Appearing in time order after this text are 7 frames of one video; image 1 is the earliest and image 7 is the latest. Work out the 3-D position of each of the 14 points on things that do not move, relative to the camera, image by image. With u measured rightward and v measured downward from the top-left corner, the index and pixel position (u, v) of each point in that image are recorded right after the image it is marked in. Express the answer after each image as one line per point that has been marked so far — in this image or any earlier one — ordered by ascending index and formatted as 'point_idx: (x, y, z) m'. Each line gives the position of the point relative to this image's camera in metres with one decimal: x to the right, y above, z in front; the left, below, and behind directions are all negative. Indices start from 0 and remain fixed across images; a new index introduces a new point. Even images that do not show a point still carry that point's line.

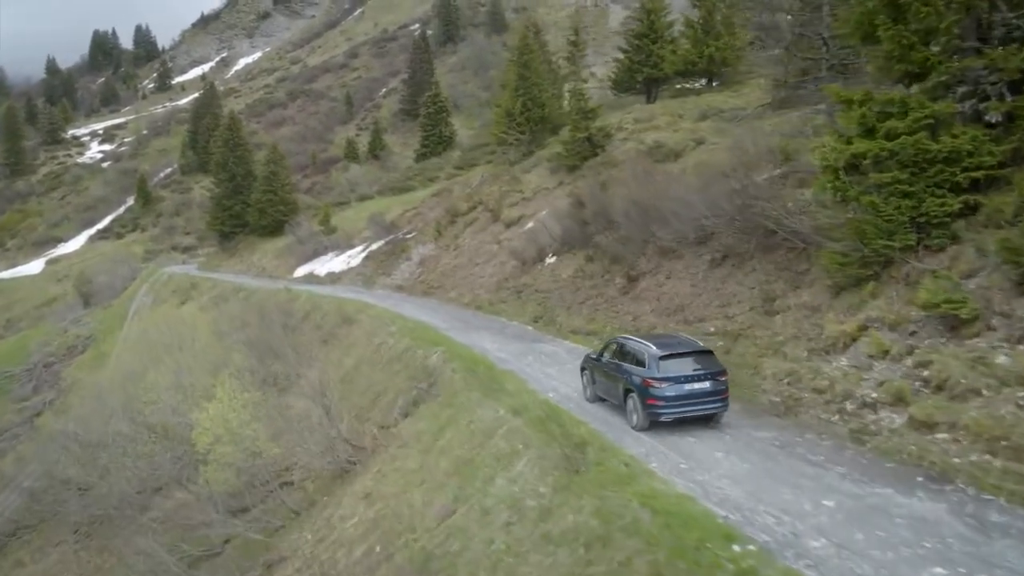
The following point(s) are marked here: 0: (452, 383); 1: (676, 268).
0: (-1.1, -1.9, +16.2) m
1: (+4.0, +0.5, +19.7) m
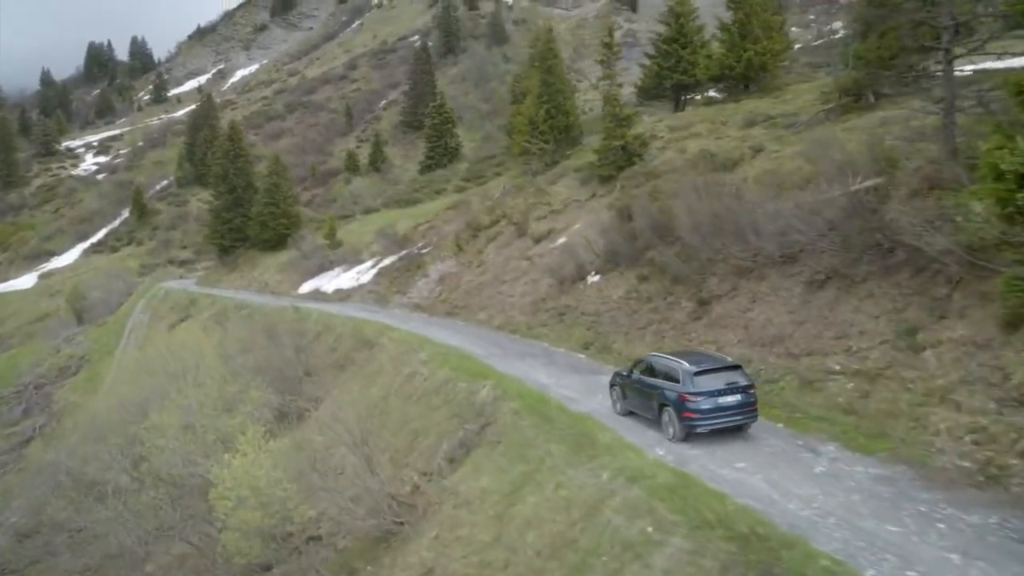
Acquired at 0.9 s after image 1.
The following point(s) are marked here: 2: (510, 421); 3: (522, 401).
0: (+0.1, -2.4, +13.6) m
1: (+5.2, 0.0, +17.2) m
2: (0.0, -2.4, +14.5) m
3: (+0.3, -2.1, +15.3) m
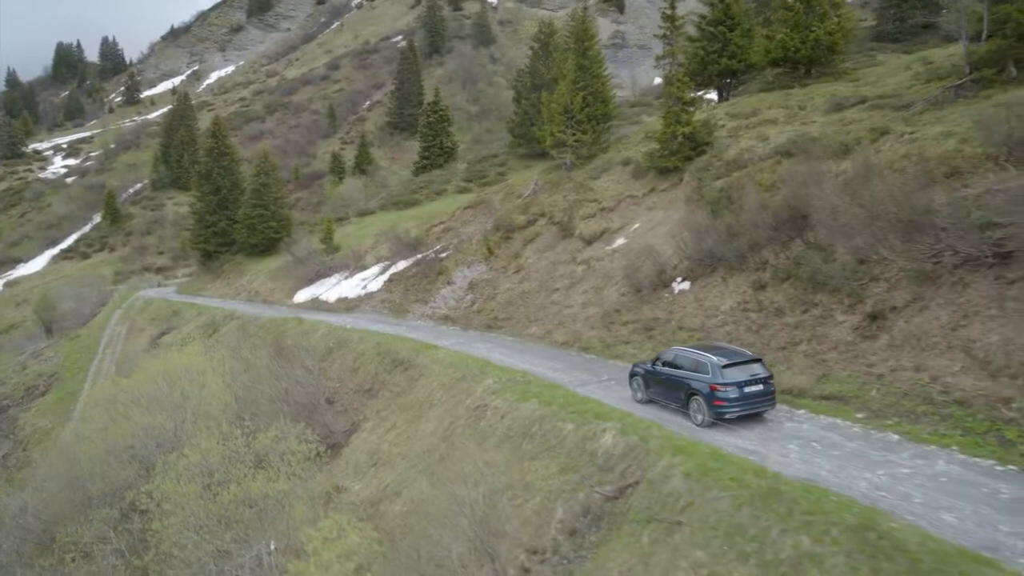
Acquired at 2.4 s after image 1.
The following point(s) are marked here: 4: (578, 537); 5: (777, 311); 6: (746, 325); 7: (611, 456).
0: (+2.3, -2.5, +9.4) m
1: (+7.3, -0.2, +13.1) m
2: (+2.1, -2.5, +10.2) m
3: (+2.4, -2.3, +11.0) m
4: (+0.9, -3.5, +11.5) m
5: (+5.5, -0.5, +16.8) m
6: (+4.9, -0.8, +17.2) m
7: (+1.5, -2.5, +12.4) m
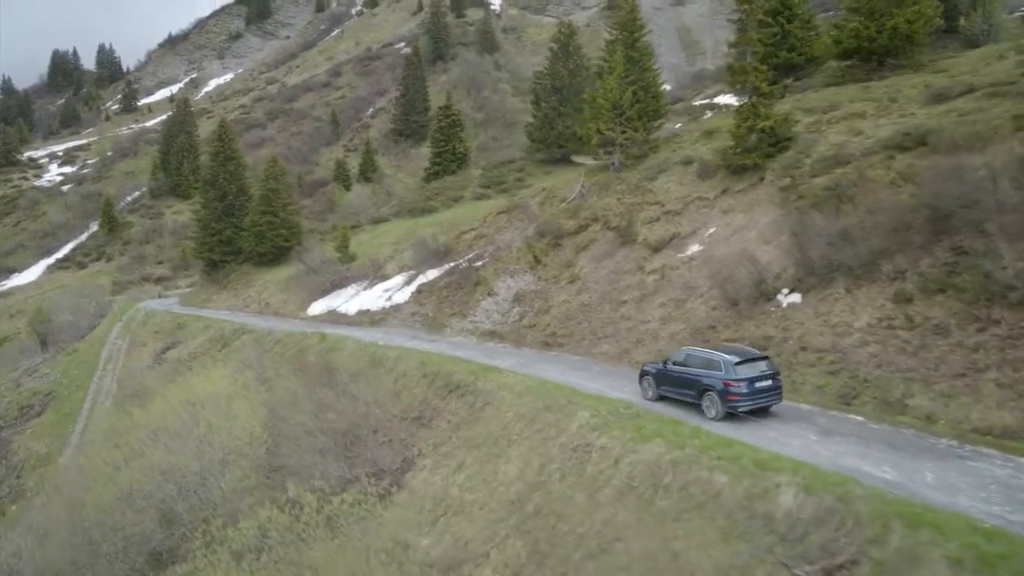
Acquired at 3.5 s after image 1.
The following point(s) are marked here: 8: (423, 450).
0: (+4.2, -2.6, +6.4) m
1: (+9.1, -0.4, +10.2) m
2: (+4.0, -2.6, +7.3) m
3: (+4.2, -2.4, +8.1) m
4: (+2.8, -3.7, +8.5) m
5: (+7.3, -0.7, +13.9) m
6: (+6.7, -1.0, +14.2) m
7: (+3.3, -2.7, +9.5) m
8: (-1.9, -3.5, +17.9) m
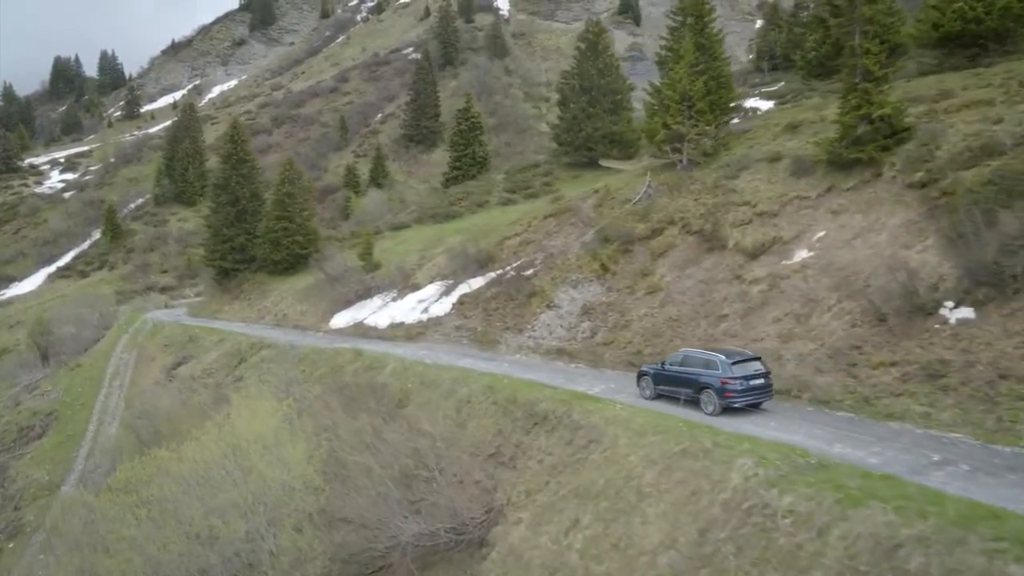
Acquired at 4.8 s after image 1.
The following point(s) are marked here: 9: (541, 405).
0: (+6.2, -2.7, +3.2) m
1: (+11.1, -0.5, +7.1) m
2: (+6.0, -2.7, +4.1) m
3: (+6.2, -2.5, +4.9) m
4: (+4.8, -3.8, +5.3) m
5: (+9.2, -0.9, +10.8) m
6: (+8.7, -1.2, +11.1) m
7: (+5.3, -2.8, +6.3) m
8: (0.0, -3.8, +14.7) m
9: (+0.6, -2.4, +17.0) m
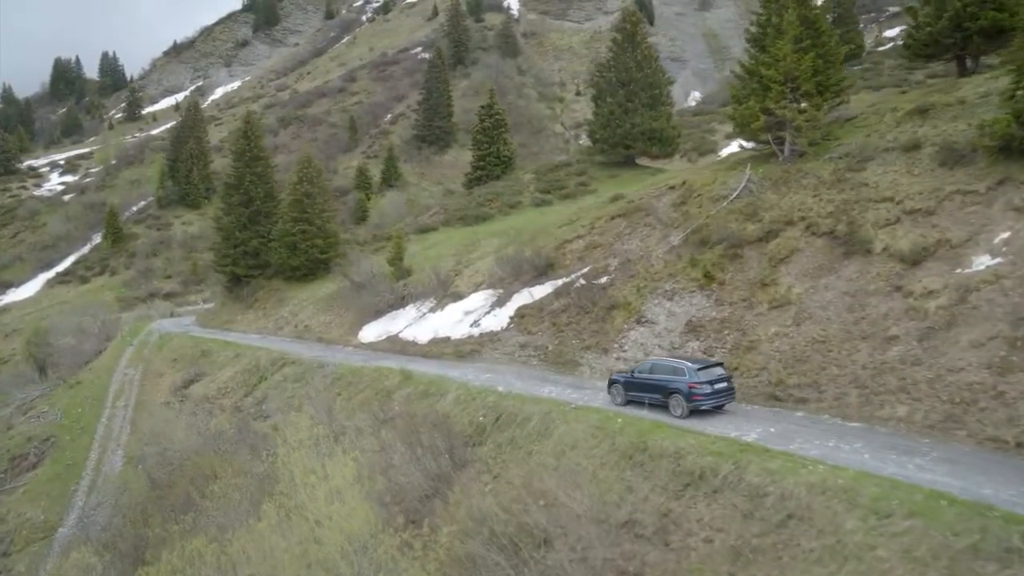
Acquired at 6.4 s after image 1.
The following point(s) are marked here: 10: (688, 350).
0: (+8.4, -2.9, -0.8) m
1: (+13.3, -0.7, +3.1) m
2: (+8.2, -2.9, +0.1) m
3: (+8.4, -2.7, +0.9) m
4: (+7.0, -4.0, +1.3) m
5: (+11.5, -1.1, +6.8) m
6: (+10.9, -1.4, +7.1) m
7: (+7.5, -3.1, +2.3) m
8: (+2.3, -4.0, +10.7) m
9: (+2.8, -2.7, +13.0) m
10: (+4.2, -1.5, +19.3) m
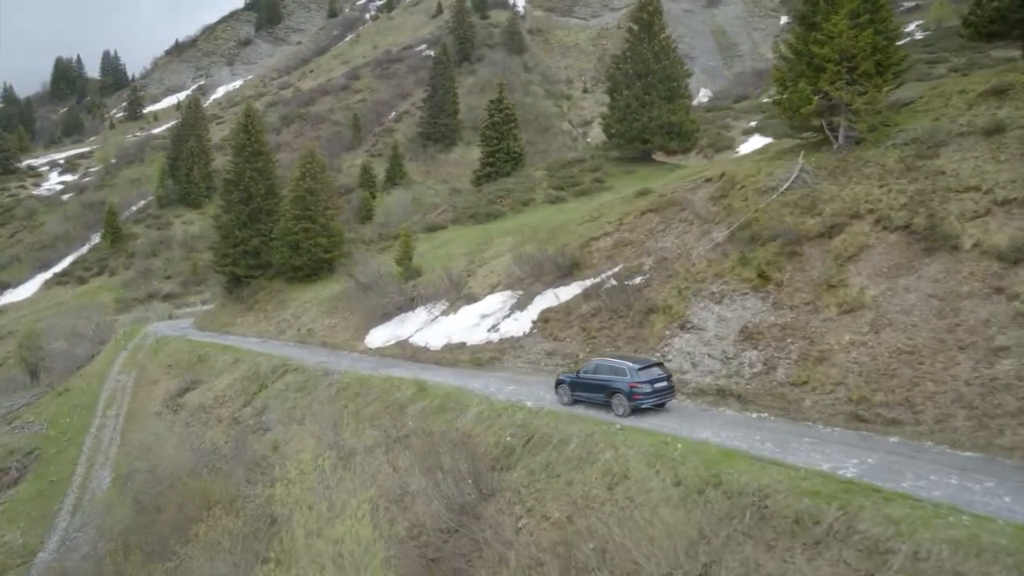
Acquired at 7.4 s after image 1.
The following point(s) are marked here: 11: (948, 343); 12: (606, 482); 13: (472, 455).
0: (+9.0, -2.9, -3.2) m
1: (+14.0, -0.7, +0.7) m
2: (+8.8, -3.0, -2.3) m
3: (+9.0, -2.8, -1.5) m
4: (+7.6, -4.0, -1.1) m
5: (+12.1, -1.1, +4.4) m
6: (+11.5, -1.4, +4.7) m
7: (+8.2, -3.1, -0.1) m
8: (+2.9, -4.0, +8.3) m
9: (+3.5, -2.7, +10.6) m
10: (+4.8, -1.5, +16.9) m
11: (+7.5, -0.9, +14.2) m
12: (+1.3, -3.2, +13.4) m
13: (-1.0, -3.2, +16.8) m
